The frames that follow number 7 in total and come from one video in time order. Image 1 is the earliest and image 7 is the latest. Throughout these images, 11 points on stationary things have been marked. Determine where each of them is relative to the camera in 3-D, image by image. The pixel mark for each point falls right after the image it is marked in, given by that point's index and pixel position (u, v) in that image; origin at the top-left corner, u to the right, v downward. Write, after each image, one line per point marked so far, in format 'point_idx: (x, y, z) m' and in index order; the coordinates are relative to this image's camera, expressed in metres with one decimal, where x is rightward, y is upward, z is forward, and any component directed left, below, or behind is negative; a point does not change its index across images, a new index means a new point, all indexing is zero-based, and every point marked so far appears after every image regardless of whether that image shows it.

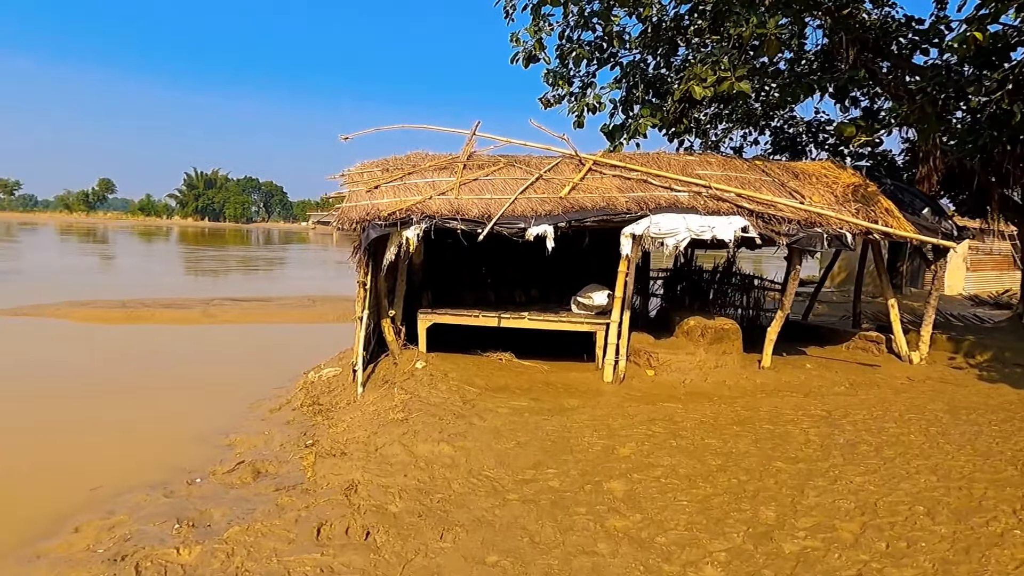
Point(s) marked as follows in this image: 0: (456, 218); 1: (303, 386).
0: (-0.6, +0.8, +7.7) m
1: (-2.7, -1.3, +8.7) m
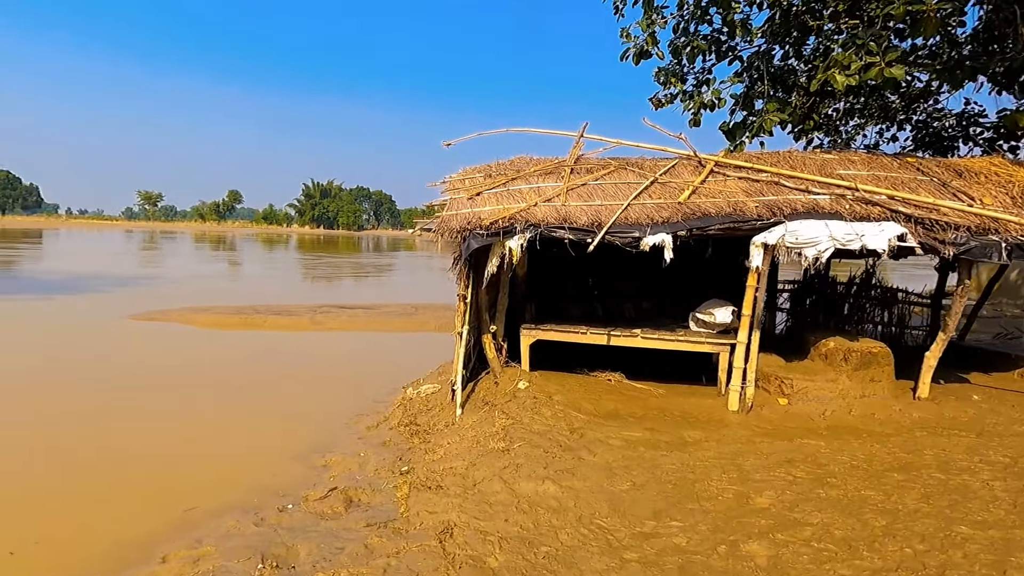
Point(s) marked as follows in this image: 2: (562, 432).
0: (+0.5, +0.7, +7.0) m
1: (-1.4, -1.5, +8.4) m
2: (+0.5, -1.3, +6.2) m
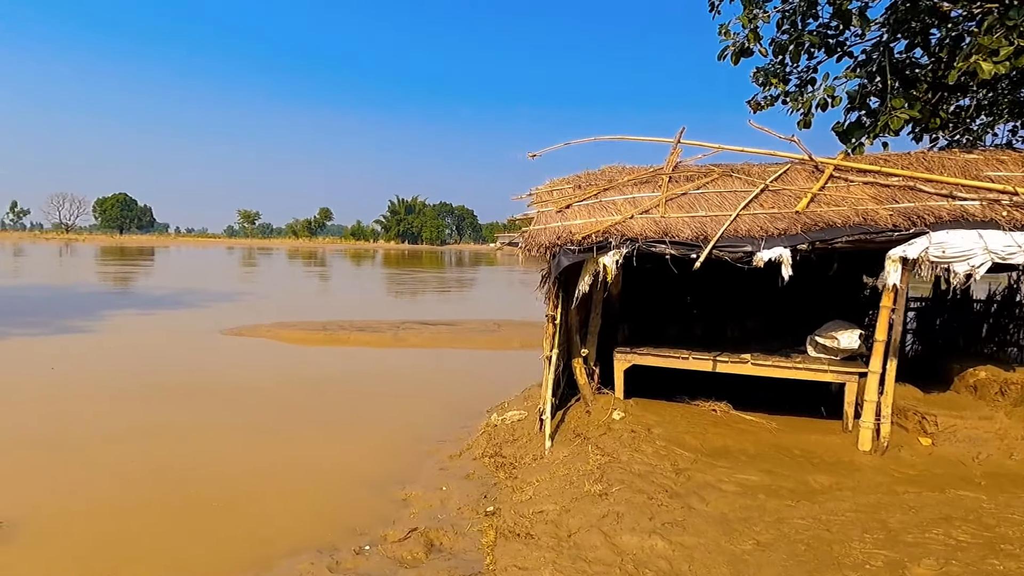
0: (+1.4, +0.5, +6.3) m
1: (-0.3, -1.7, +7.8) m
2: (+1.3, -1.5, +5.5) m
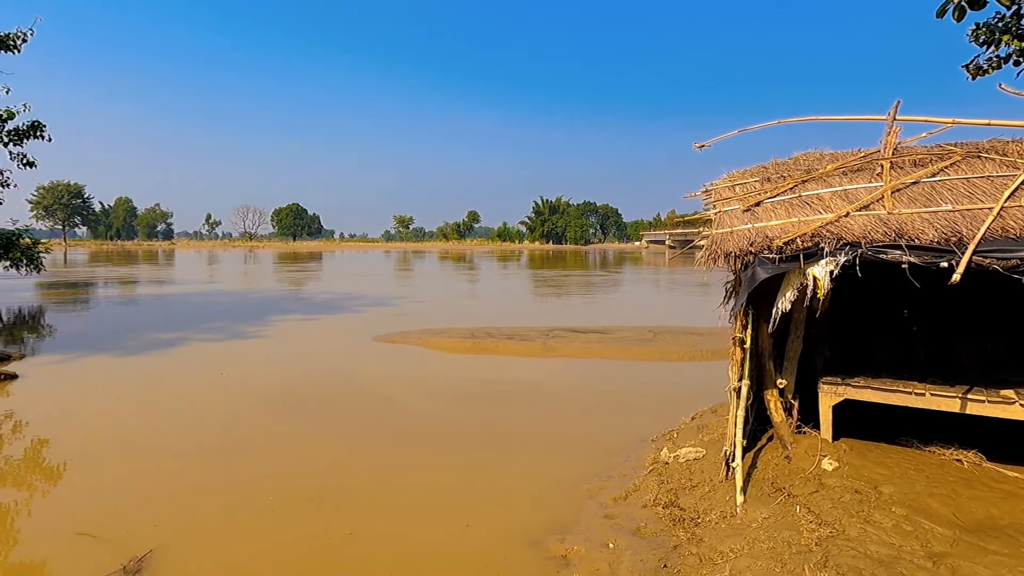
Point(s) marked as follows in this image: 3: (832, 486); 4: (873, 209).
0: (+2.8, +0.3, +4.9) m
1: (+1.4, -1.8, +6.7) m
2: (+2.5, -1.7, +4.0) m
3: (+2.4, -1.5, +5.0) m
4: (+2.9, +0.6, +5.3) m
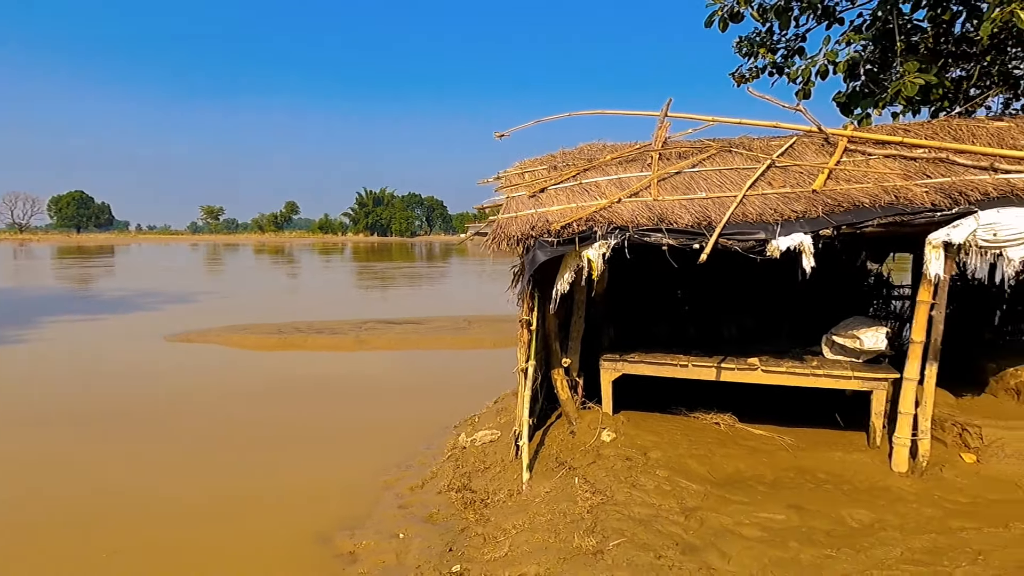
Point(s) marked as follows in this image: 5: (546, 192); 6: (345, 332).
0: (+1.2, +0.5, +5.3) m
1: (-0.6, -1.7, +6.7) m
2: (+1.1, -1.5, +4.4) m
3: (+0.8, -1.4, +5.4) m
4: (+1.1, +0.8, +5.7) m
5: (+0.3, +0.9, +6.1) m
6: (-3.9, -1.0, +15.4) m
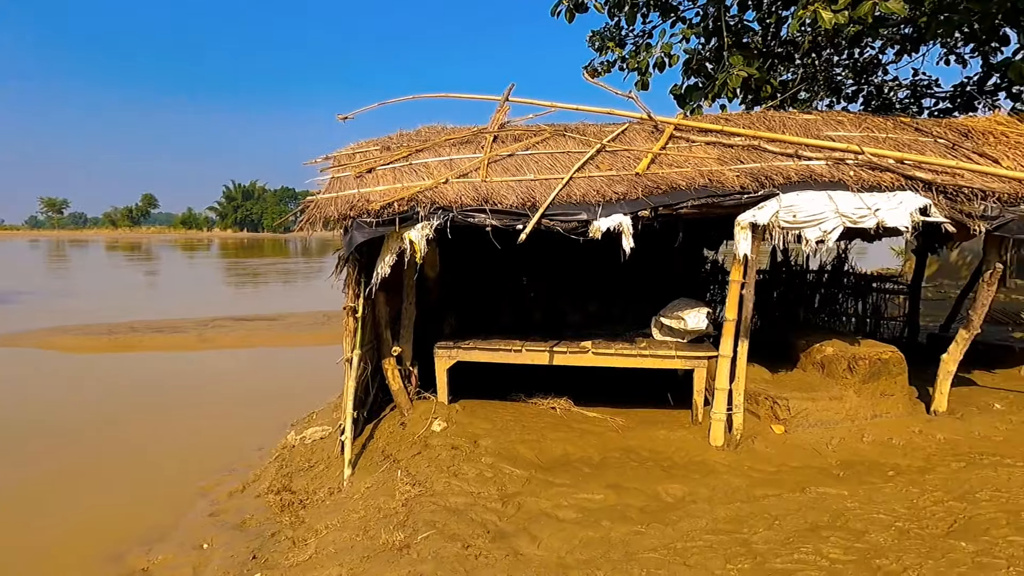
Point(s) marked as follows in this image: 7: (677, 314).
0: (-0.2, +0.6, +5.1) m
1: (-2.2, -1.6, +6.3) m
2: (-0.1, -1.4, +4.3) m
3: (-0.6, -1.2, +5.2) m
4: (-0.4, +0.9, +5.5) m
5: (-1.2, +1.0, +5.8) m
6: (-6.9, -0.9, +14.2) m
7: (+1.5, -0.2, +6.1) m
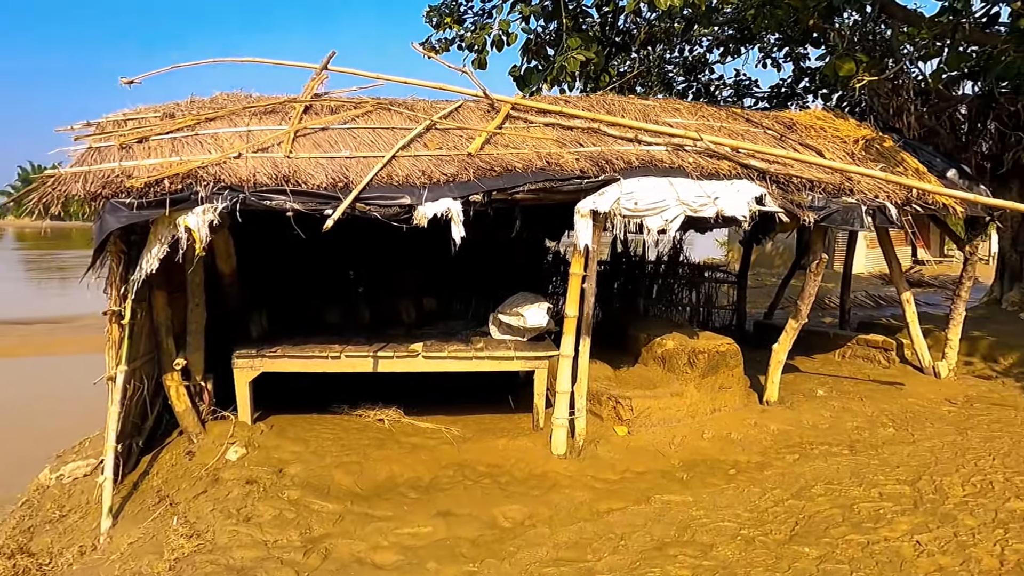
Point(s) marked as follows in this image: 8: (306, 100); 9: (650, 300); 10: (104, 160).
0: (-1.4, +0.6, +4.2) m
1: (-3.6, -1.6, +4.9) m
2: (-1.2, -1.4, +3.4) m
3: (-1.8, -1.2, +4.2) m
4: (-1.7, +0.9, +4.6) m
5: (-2.6, +1.0, +4.7) m
6: (-10.0, -0.9, +11.6) m
7: (0.0, -0.2, +5.6) m
8: (-1.7, +1.5, +5.4) m
9: (+1.9, -0.2, +8.6) m
10: (-2.7, +0.8, +4.5) m
